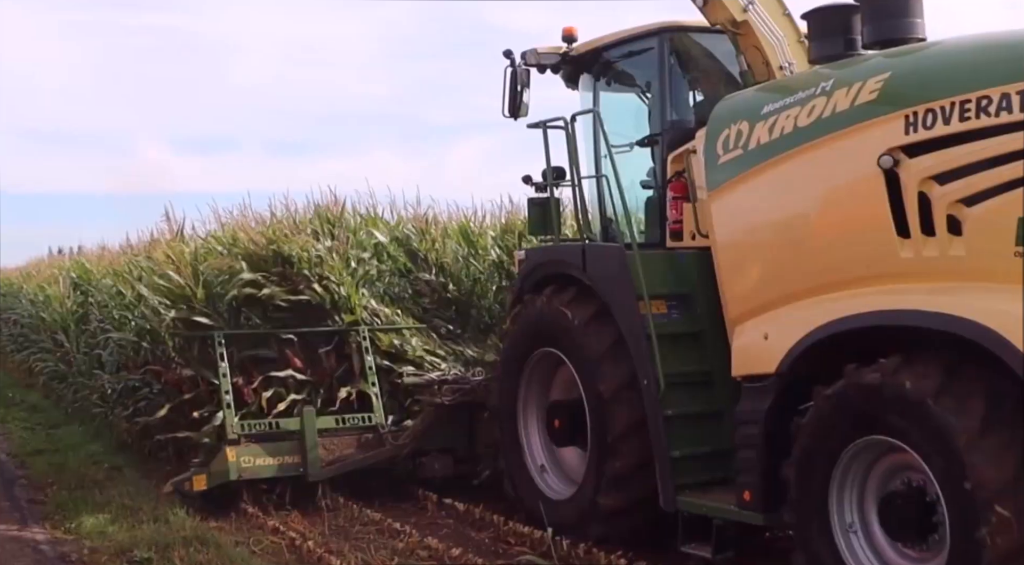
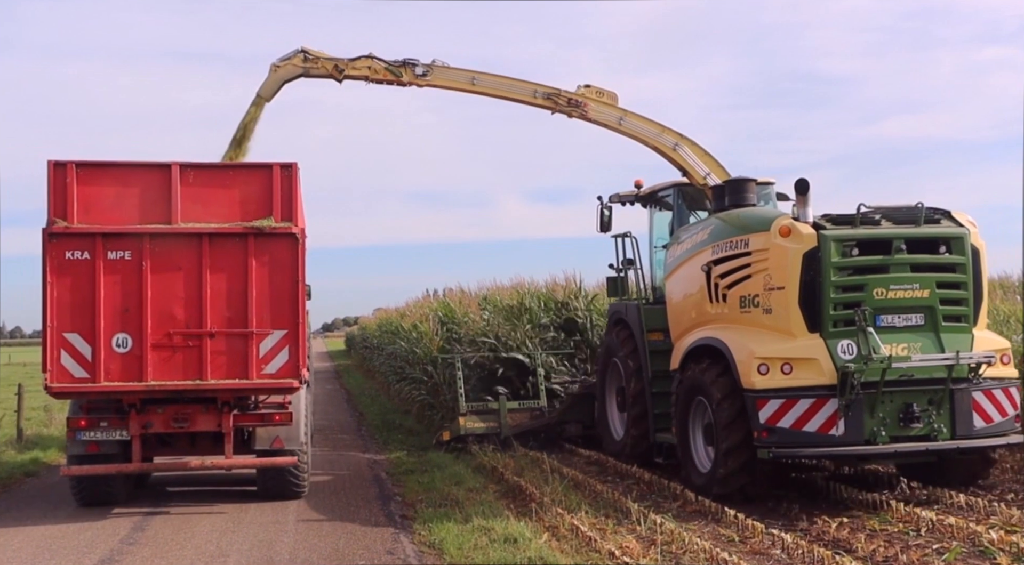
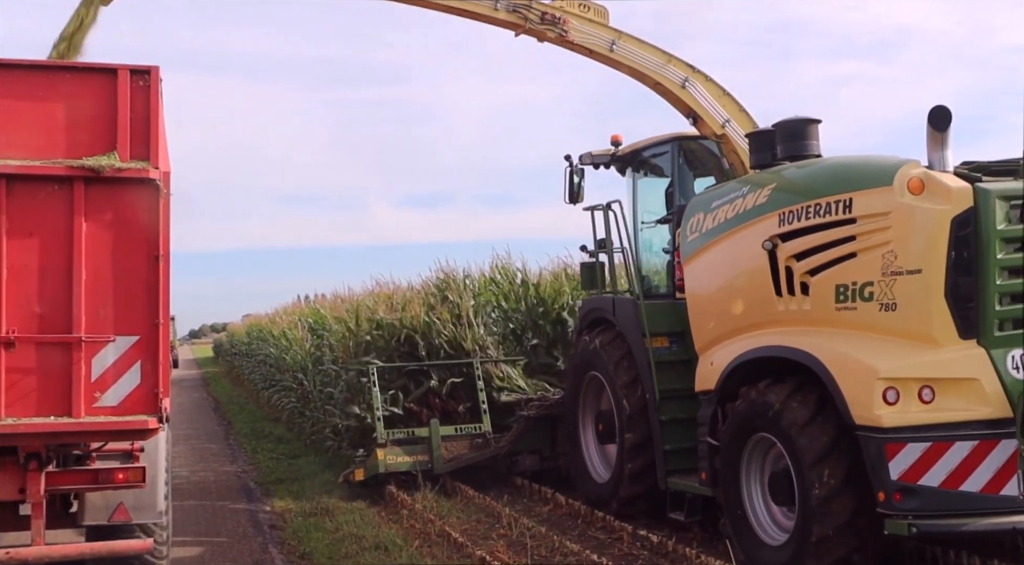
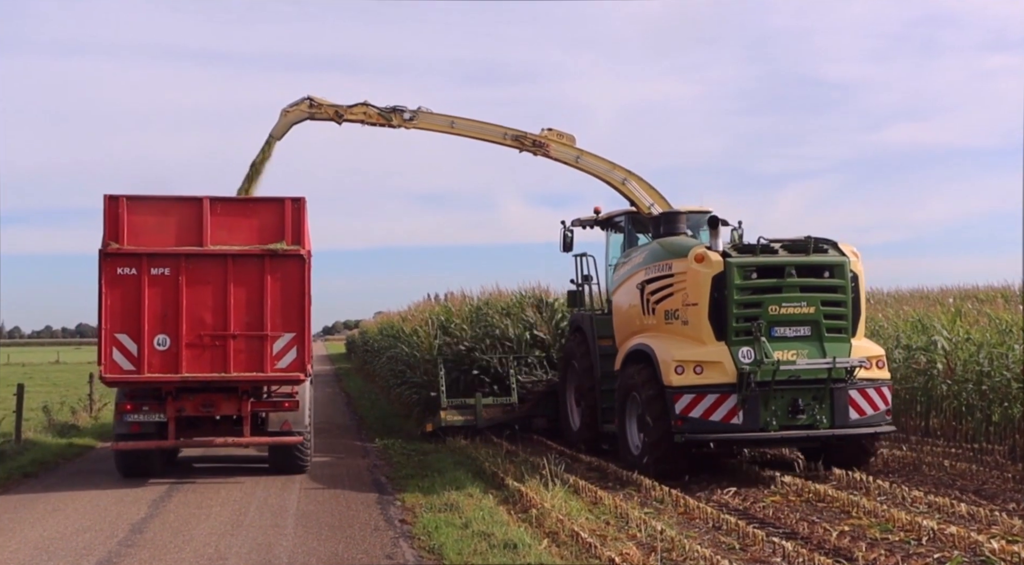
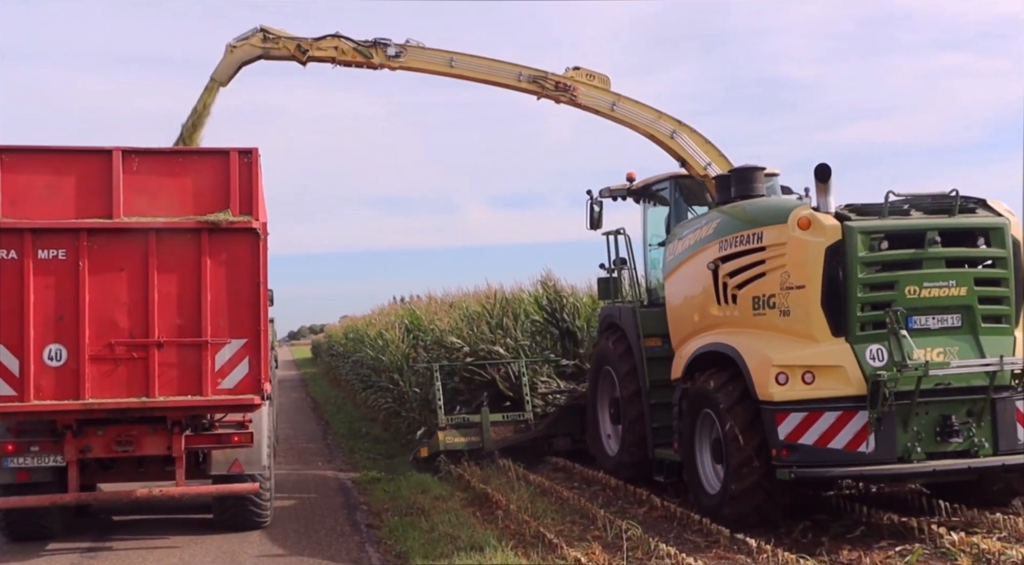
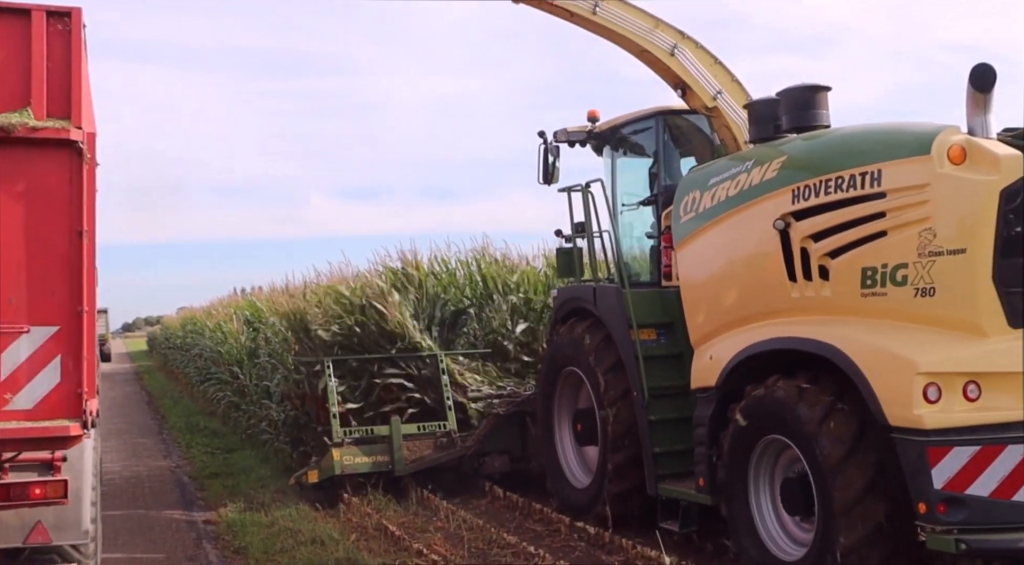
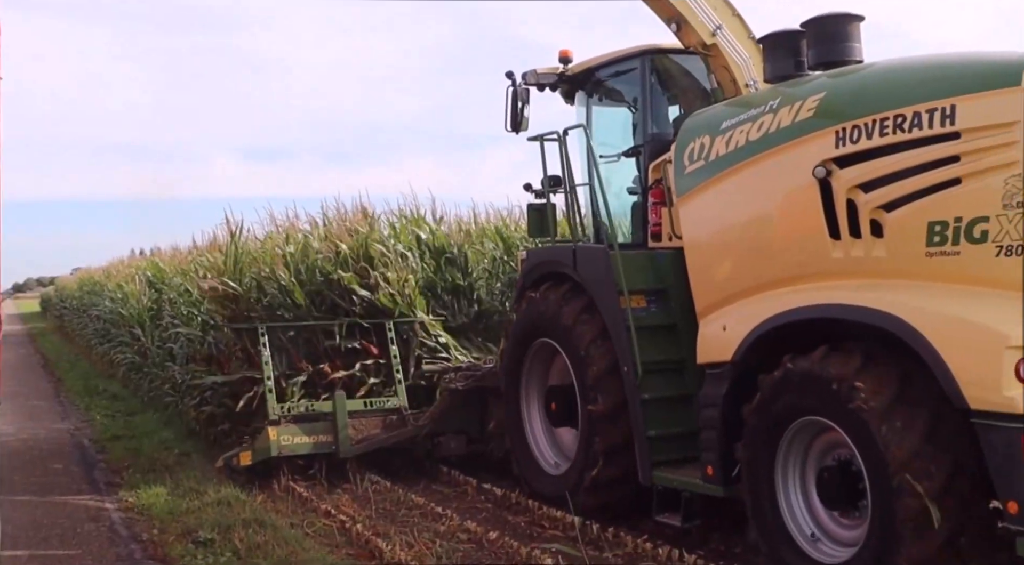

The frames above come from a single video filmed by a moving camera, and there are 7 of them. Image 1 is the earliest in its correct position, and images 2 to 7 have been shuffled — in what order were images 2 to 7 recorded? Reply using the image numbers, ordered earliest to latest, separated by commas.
7, 6, 3, 5, 2, 4
